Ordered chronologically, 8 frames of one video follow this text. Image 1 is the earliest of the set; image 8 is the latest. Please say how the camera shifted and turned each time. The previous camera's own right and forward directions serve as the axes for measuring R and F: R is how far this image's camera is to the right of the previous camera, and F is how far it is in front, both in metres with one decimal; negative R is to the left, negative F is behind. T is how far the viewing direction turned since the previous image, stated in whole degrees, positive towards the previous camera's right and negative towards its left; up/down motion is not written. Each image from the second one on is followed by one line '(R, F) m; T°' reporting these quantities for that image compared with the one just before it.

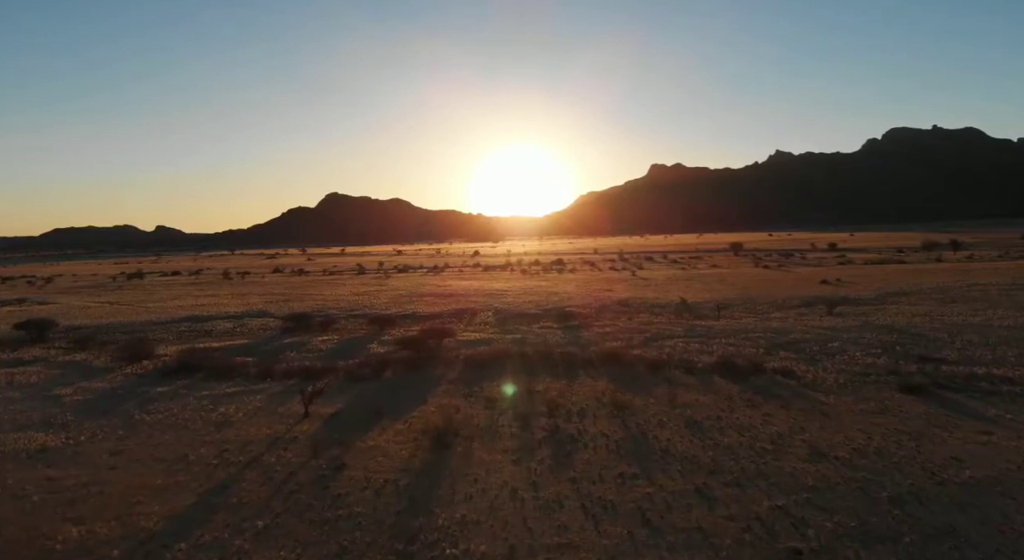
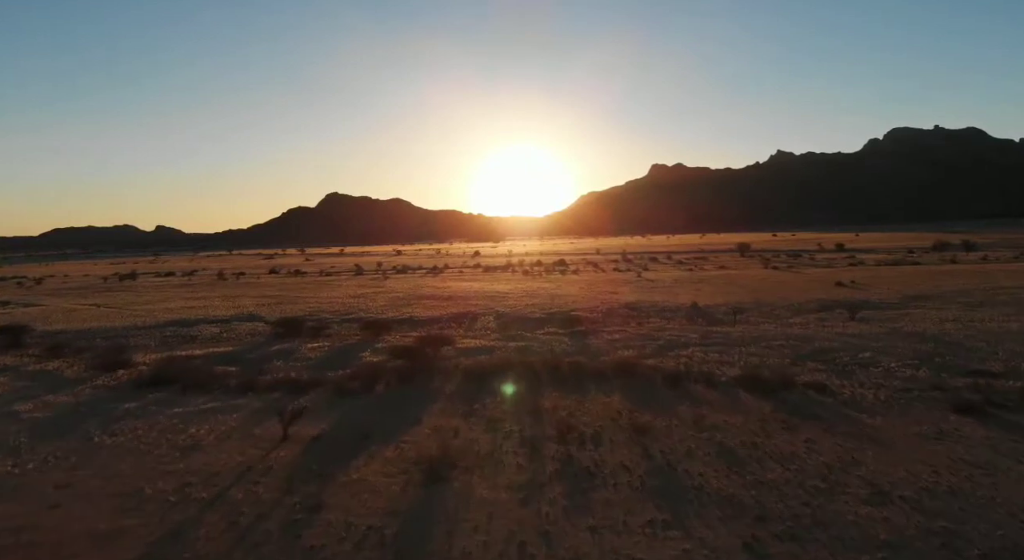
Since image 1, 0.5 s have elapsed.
(-0.1, +1.9) m; 0°
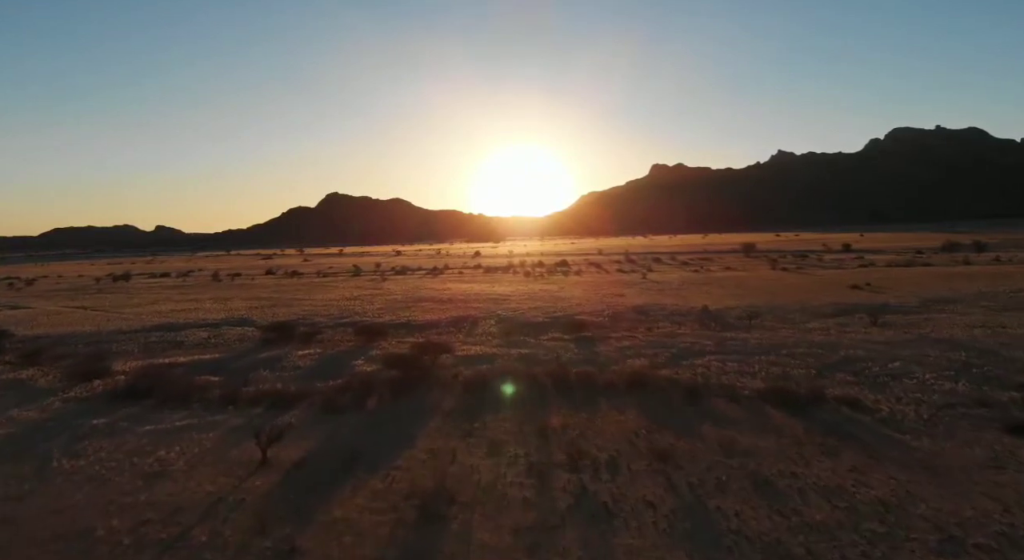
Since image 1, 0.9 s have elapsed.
(-0.1, +1.5) m; 0°
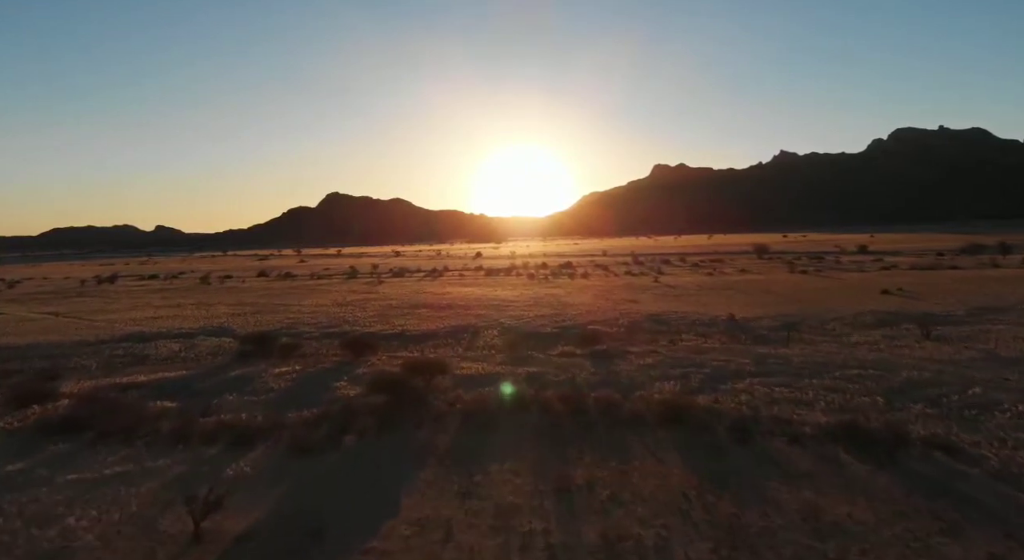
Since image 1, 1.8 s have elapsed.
(-0.2, +3.2) m; 0°
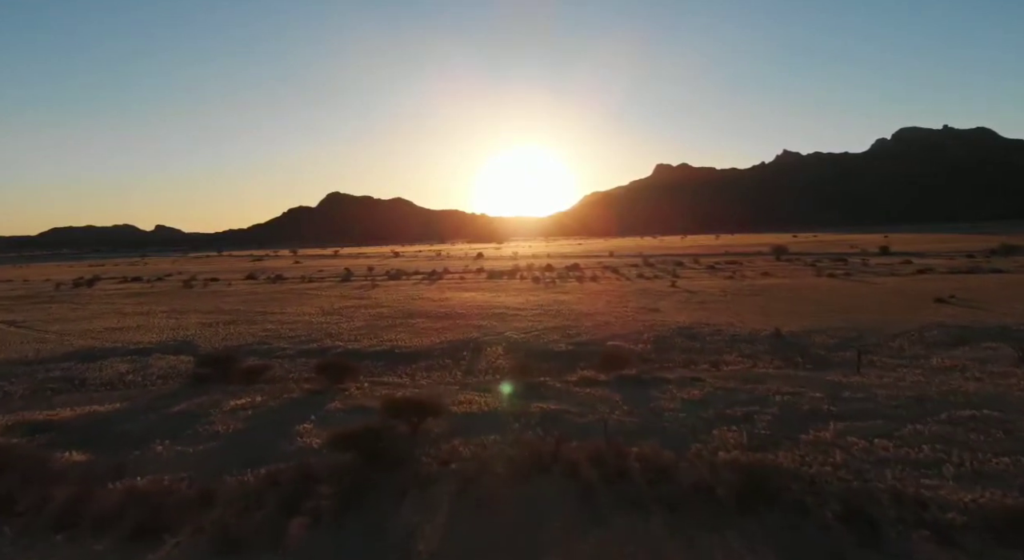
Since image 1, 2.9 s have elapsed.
(-0.3, +4.3) m; 0°
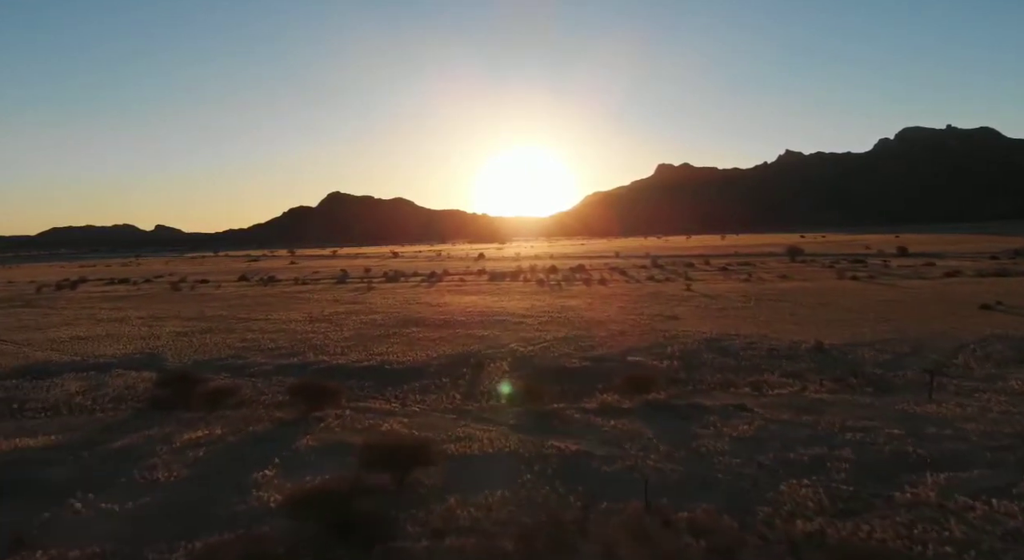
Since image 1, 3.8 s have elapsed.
(-0.2, +3.1) m; 0°
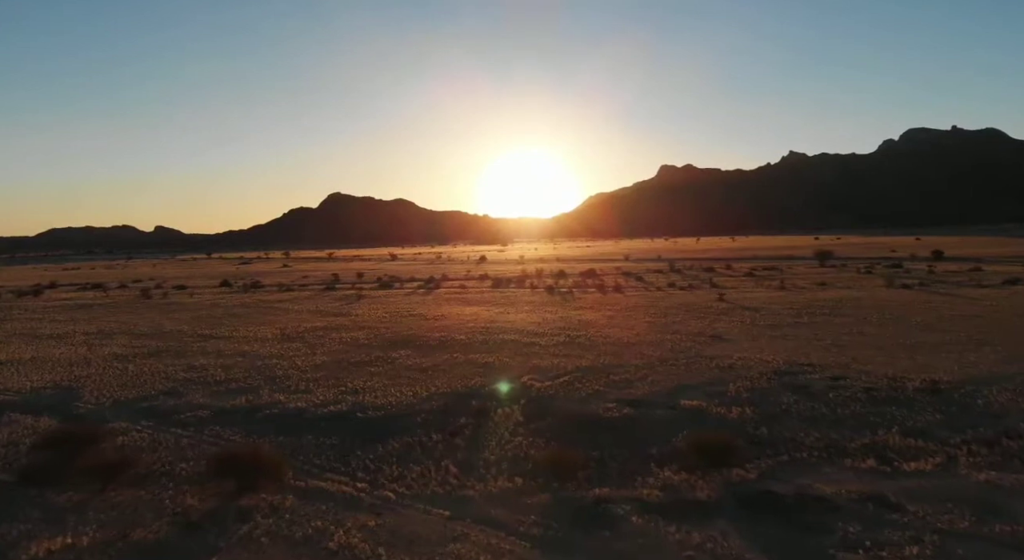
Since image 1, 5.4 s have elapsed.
(-0.3, +5.5) m; 0°
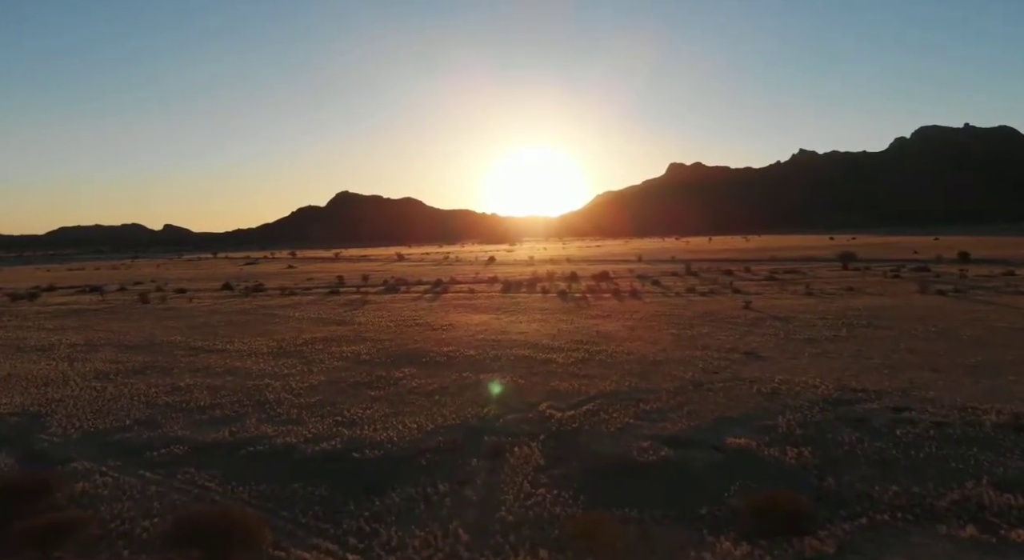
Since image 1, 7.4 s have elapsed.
(-0.2, +2.2) m; -1°
